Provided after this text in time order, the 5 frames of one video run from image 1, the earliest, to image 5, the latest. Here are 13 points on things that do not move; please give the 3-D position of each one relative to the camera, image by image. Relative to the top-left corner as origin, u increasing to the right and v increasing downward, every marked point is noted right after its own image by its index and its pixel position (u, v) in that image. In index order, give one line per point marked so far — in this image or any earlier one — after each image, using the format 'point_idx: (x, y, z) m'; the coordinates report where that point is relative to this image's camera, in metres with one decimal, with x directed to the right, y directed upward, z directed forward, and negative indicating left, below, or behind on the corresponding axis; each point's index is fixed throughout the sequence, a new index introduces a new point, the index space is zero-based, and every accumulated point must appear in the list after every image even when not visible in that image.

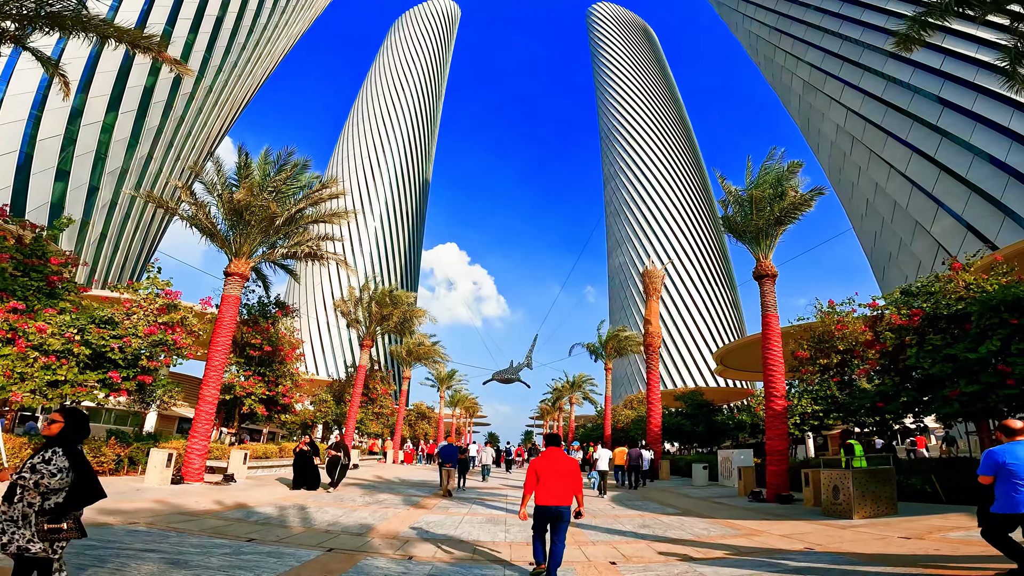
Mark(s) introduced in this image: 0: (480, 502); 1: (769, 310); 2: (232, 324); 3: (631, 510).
0: (-0.8, -5.9, +14.3) m
1: (+7.8, -0.6, +15.7) m
2: (-8.7, -1.1, +16.1) m
3: (+3.0, -5.7, +13.2) m
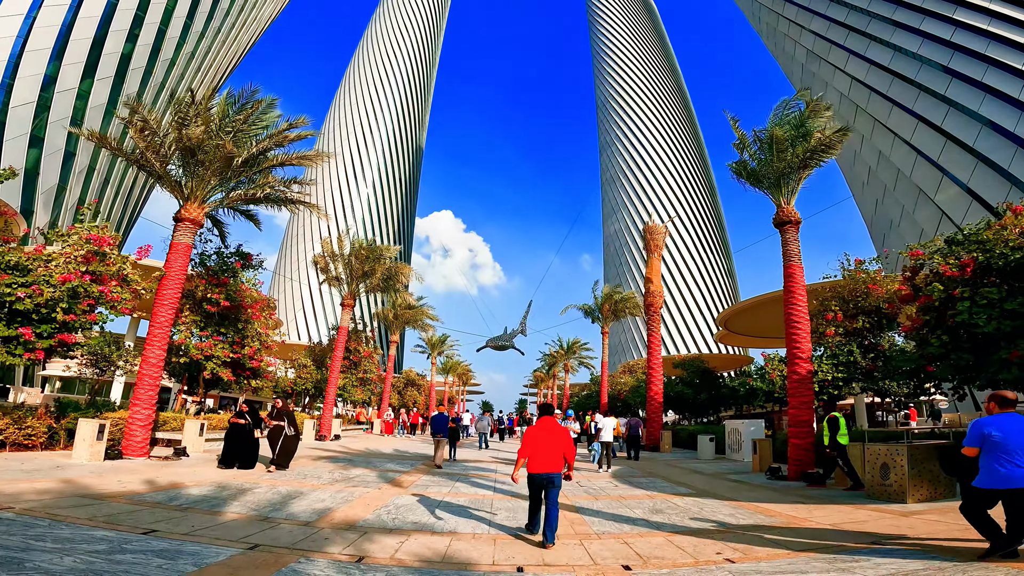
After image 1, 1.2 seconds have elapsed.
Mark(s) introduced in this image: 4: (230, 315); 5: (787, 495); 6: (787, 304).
0: (-1.0, -4.6, +12.7) m
1: (+7.5, +0.7, +13.8) m
2: (-9.0, +0.3, +14.1) m
3: (+2.8, -4.5, +11.5) m
4: (-10.3, -1.1, +18.8) m
5: (+5.5, -4.1, +10.4) m
6: (+7.4, -0.5, +13.7) m
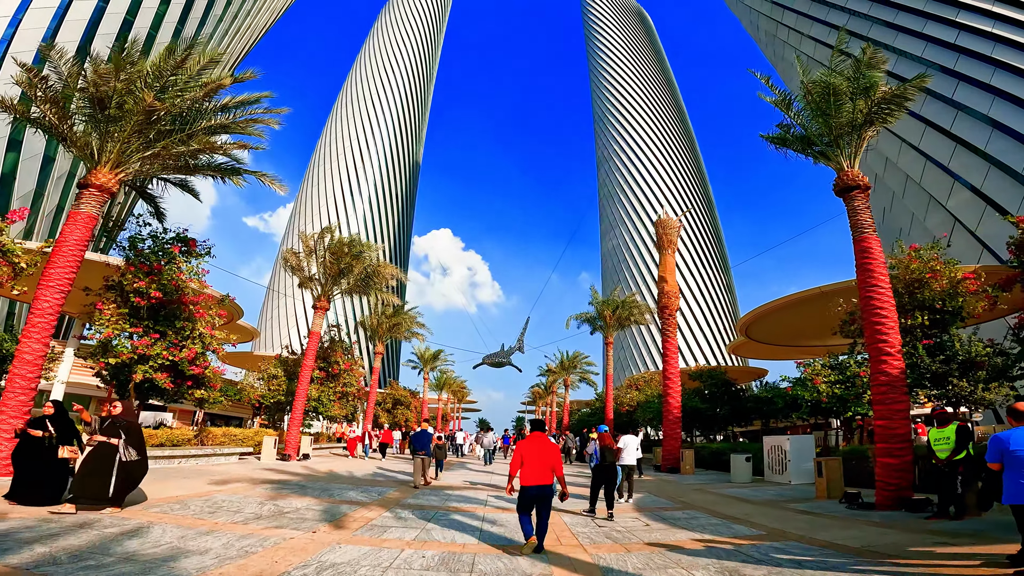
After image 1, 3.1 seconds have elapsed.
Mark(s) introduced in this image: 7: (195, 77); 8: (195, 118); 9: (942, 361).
0: (-1.2, -4.1, +9.4) m
1: (+7.4, +1.2, +10.8) m
2: (-9.1, +0.8, +11.0) m
3: (+2.6, -3.9, +8.3) m
4: (-10.5, -0.8, +15.7) m
5: (+5.4, -3.5, +7.2) m
6: (+7.3, 0.0, +10.7) m
7: (-8.8, +5.8, +14.3) m
8: (-9.7, +5.0, +15.5) m
9: (+12.8, -2.2, +15.5) m
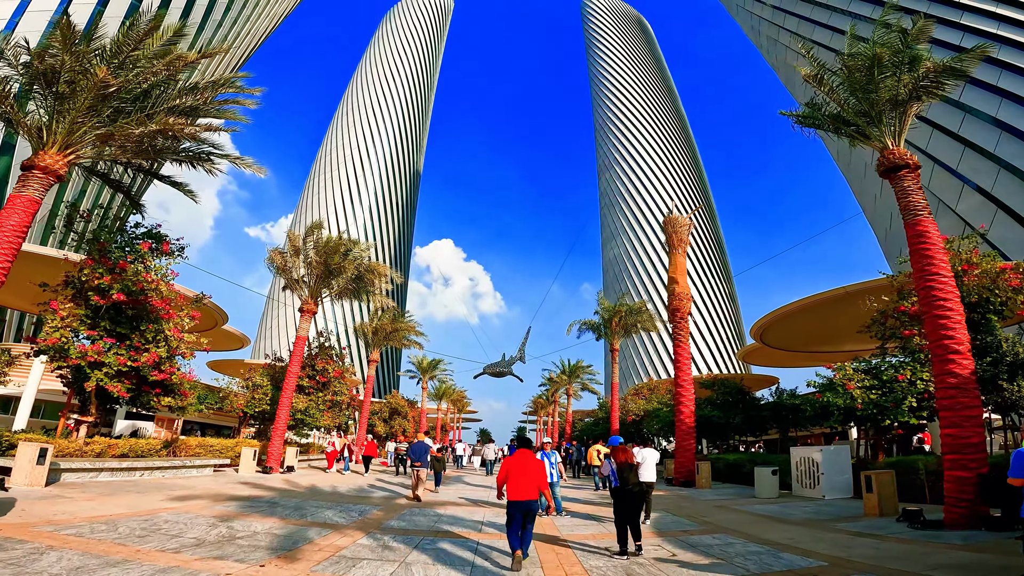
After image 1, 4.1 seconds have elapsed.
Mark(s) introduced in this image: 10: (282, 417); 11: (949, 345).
0: (-1.2, -3.9, +8.0) m
1: (+7.4, +1.4, +9.4) m
2: (-9.1, +1.0, +9.6) m
3: (+2.6, -3.6, +6.8) m
4: (-10.5, -0.6, +14.3) m
5: (+5.4, -3.2, +5.7) m
6: (+7.3, +0.3, +9.3) m
7: (-8.8, +5.9, +13.0) m
8: (-9.7, +5.2, +14.2) m
9: (+12.8, -2.0, +14.0) m
10: (-8.8, -4.9, +19.9) m
11: (+6.9, -0.9, +8.4) m
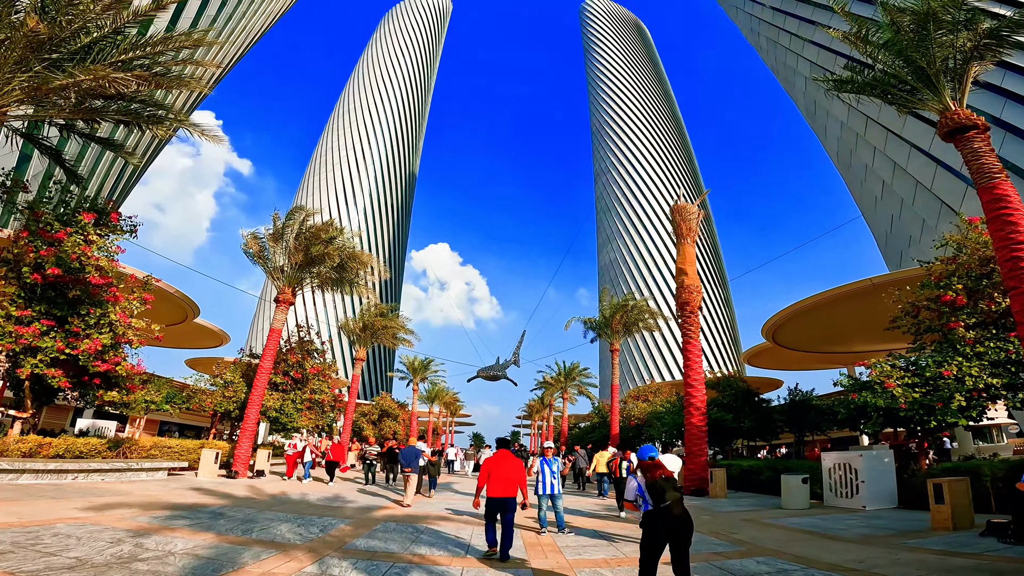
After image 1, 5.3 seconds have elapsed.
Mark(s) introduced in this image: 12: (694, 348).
0: (-1.3, -3.3, +6.2) m
1: (+7.3, +1.9, +7.8) m
2: (-9.2, +1.6, +7.8) m
3: (+2.5, -3.1, +5.1) m
4: (-10.6, -0.1, +12.4) m
5: (+5.3, -2.7, +4.0) m
6: (+7.2, +0.7, +7.6) m
7: (-8.8, +6.5, +11.3) m
8: (-9.7, +5.7, +12.5) m
9: (+12.7, -1.7, +12.4) m
10: (-9.0, -4.5, +18.1) m
11: (+6.9, -0.4, +6.7) m
12: (+6.6, -2.1, +18.9) m
